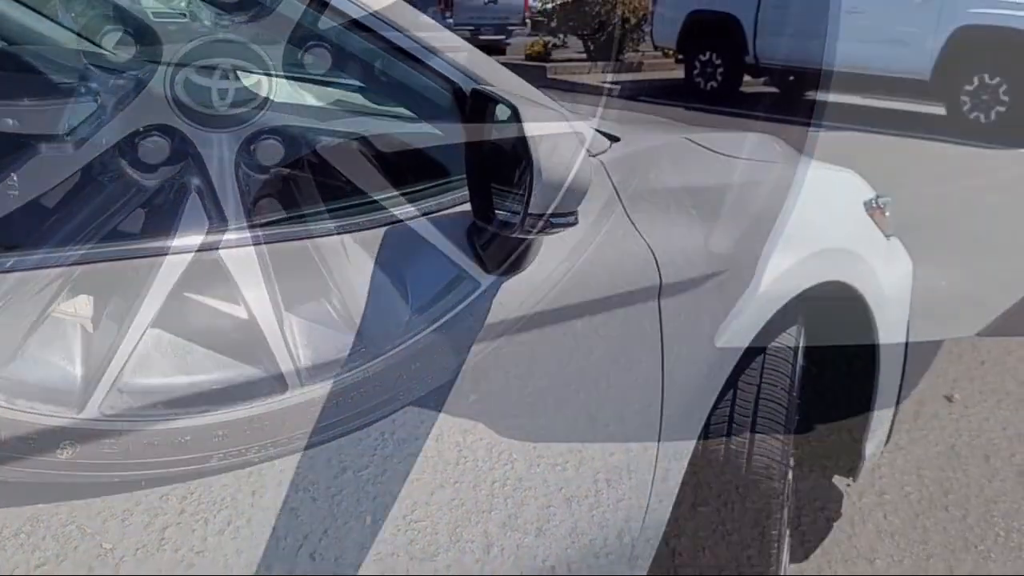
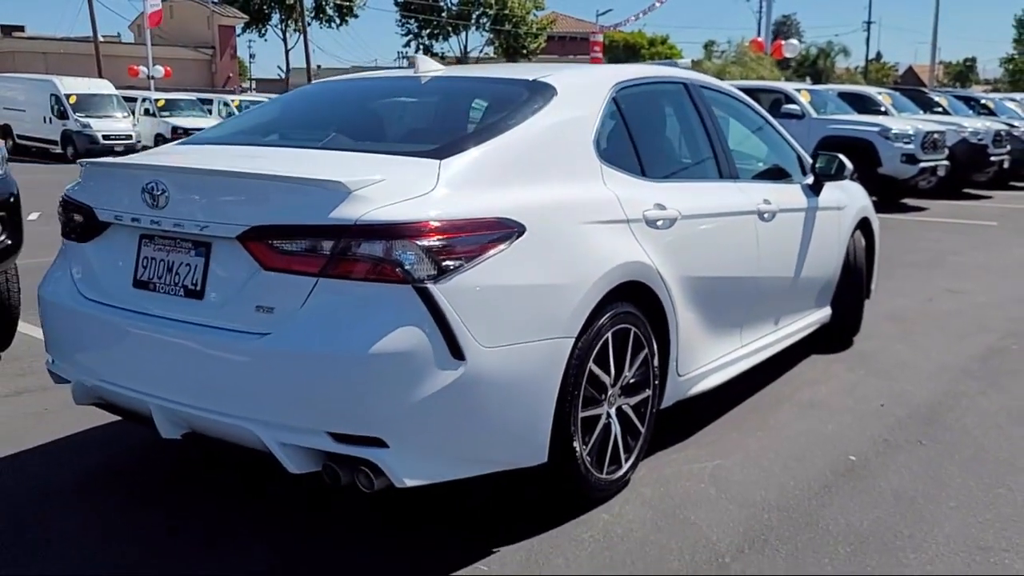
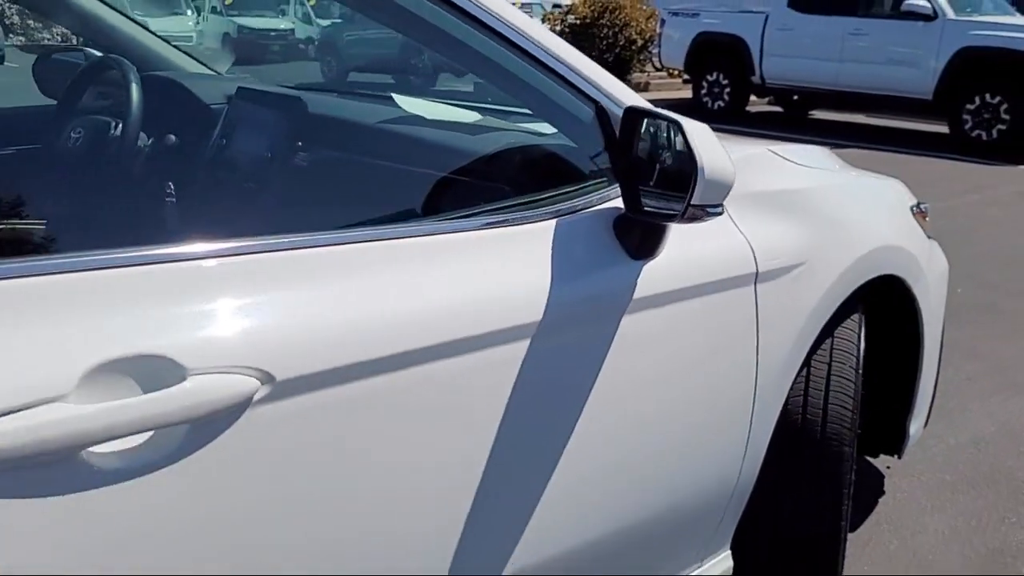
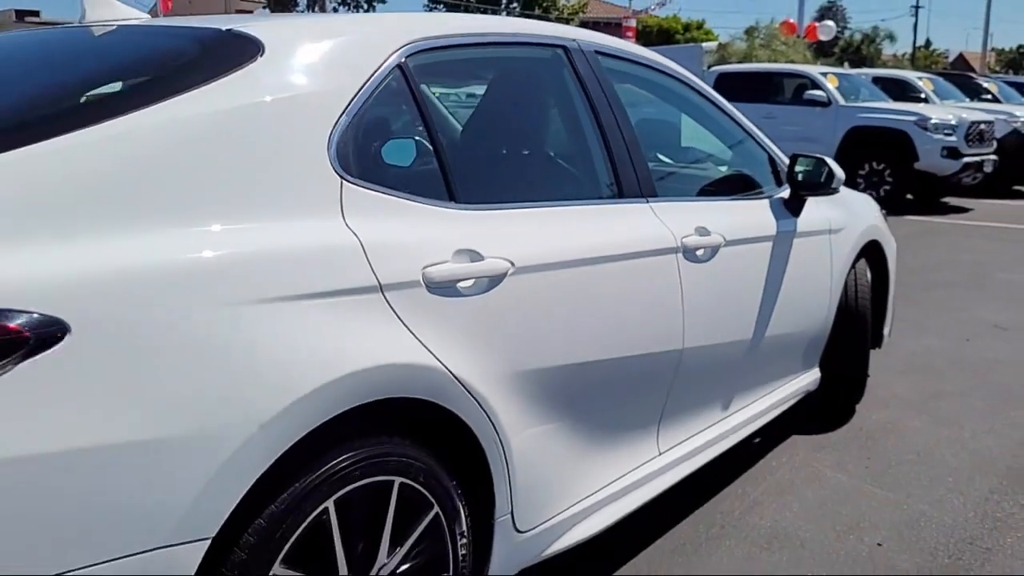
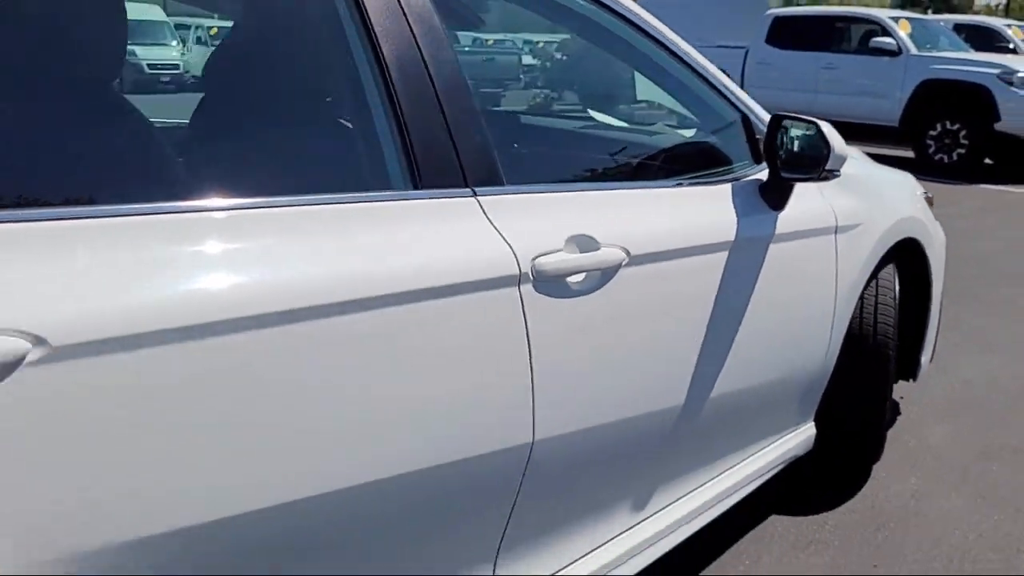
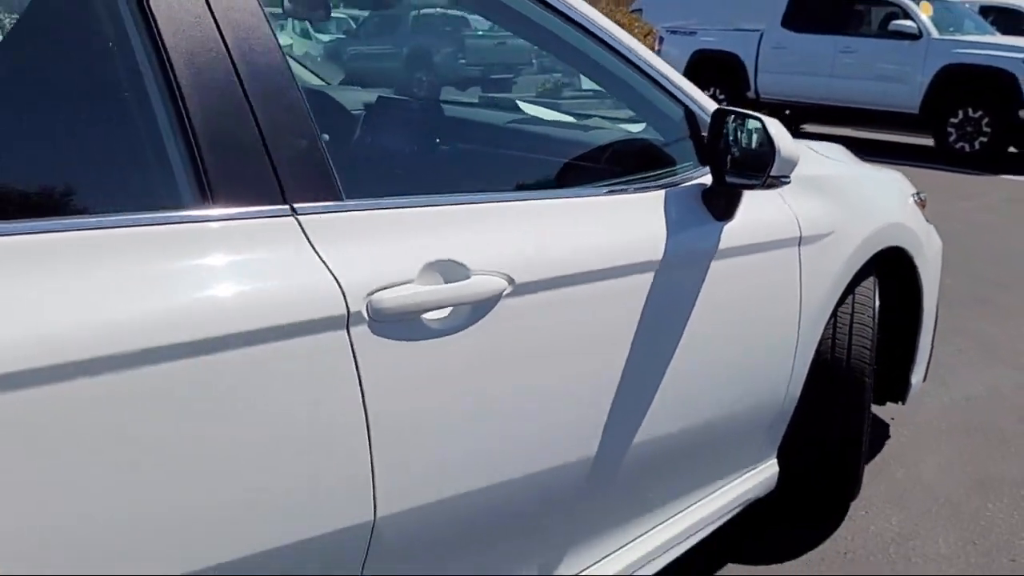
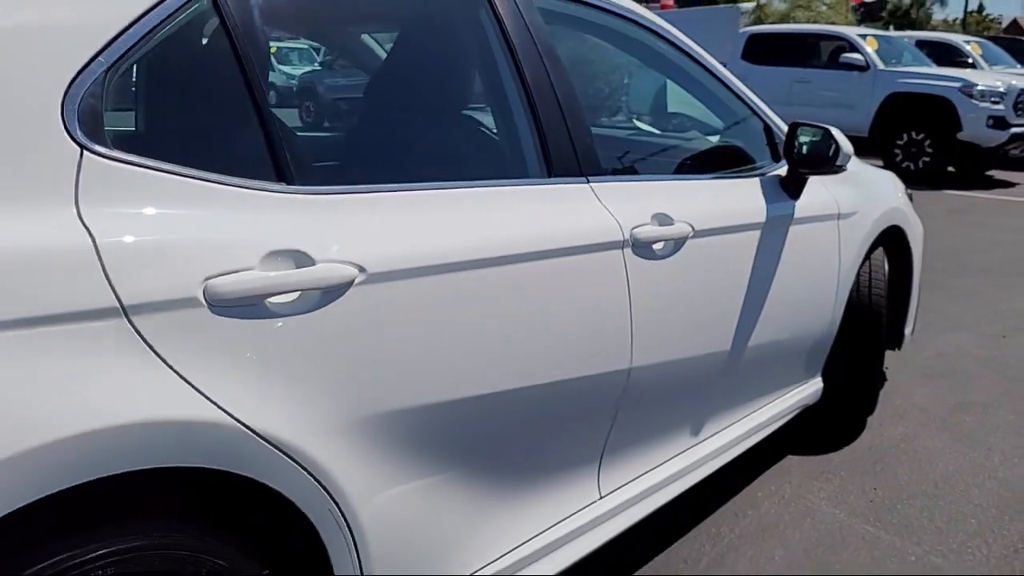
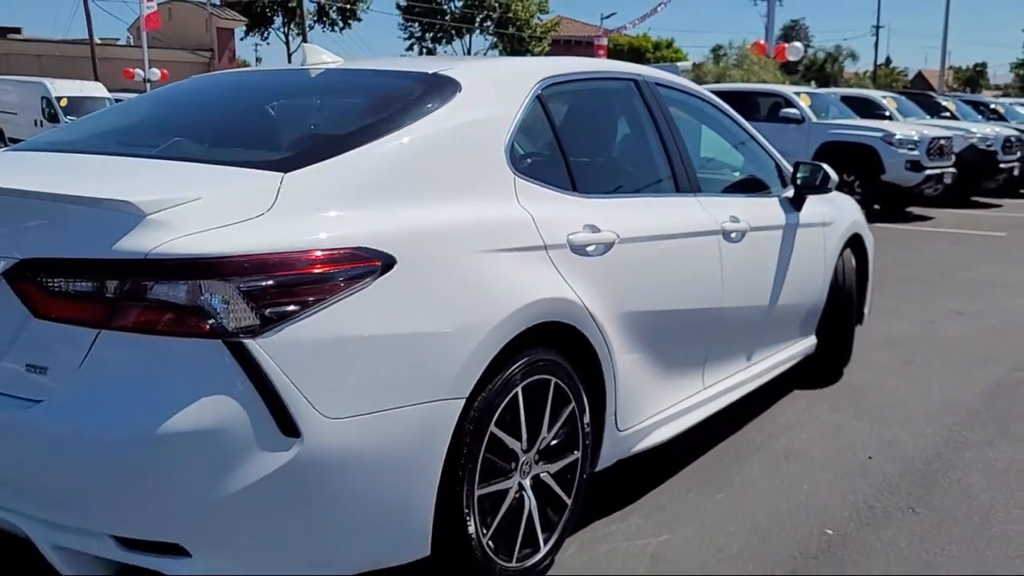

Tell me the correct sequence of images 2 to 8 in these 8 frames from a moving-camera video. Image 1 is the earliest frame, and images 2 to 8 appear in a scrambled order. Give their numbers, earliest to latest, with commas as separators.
3, 6, 5, 7, 4, 8, 2
